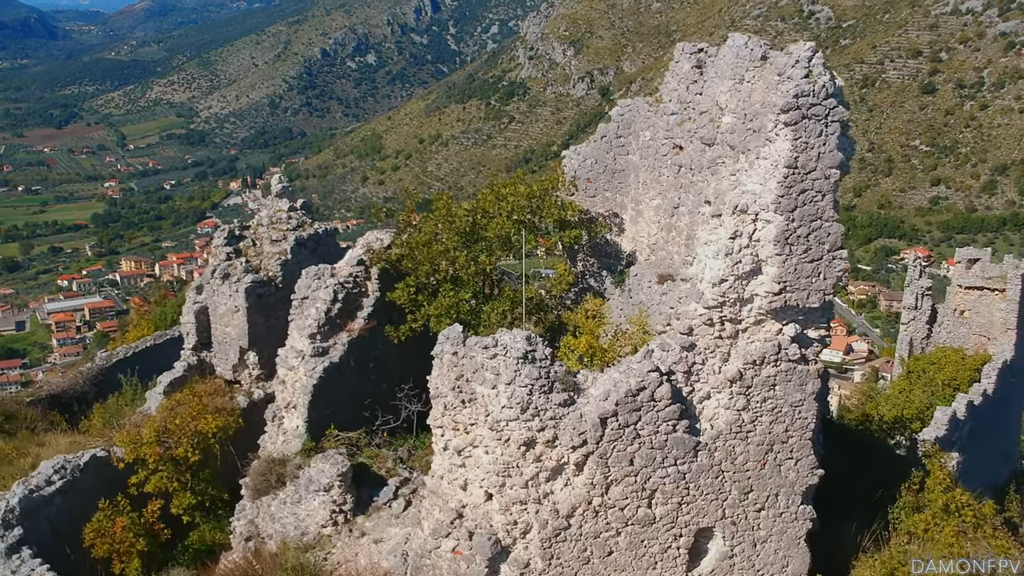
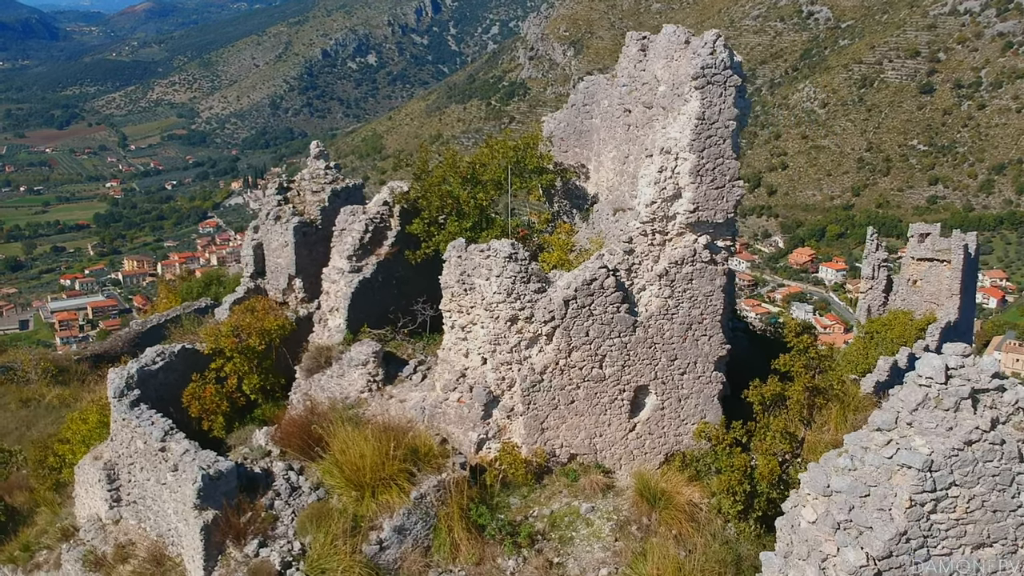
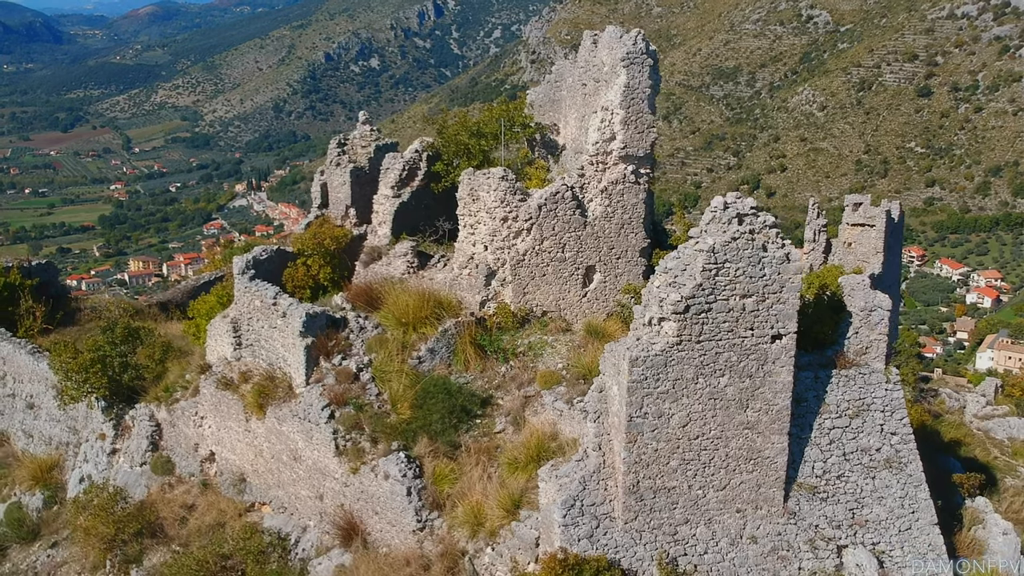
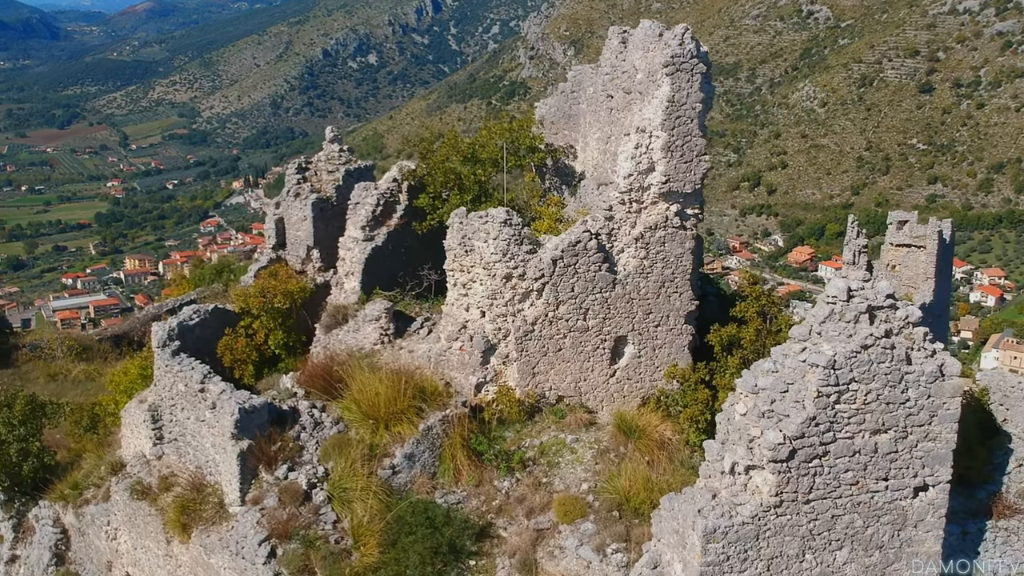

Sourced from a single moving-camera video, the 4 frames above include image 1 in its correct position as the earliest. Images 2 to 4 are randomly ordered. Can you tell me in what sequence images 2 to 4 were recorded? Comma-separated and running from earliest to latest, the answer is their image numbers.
2, 4, 3
